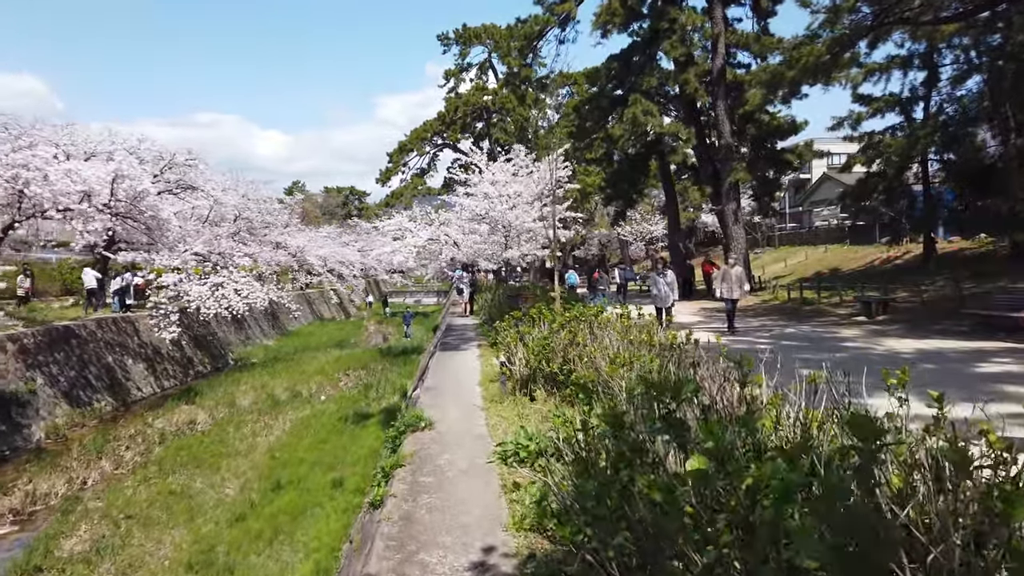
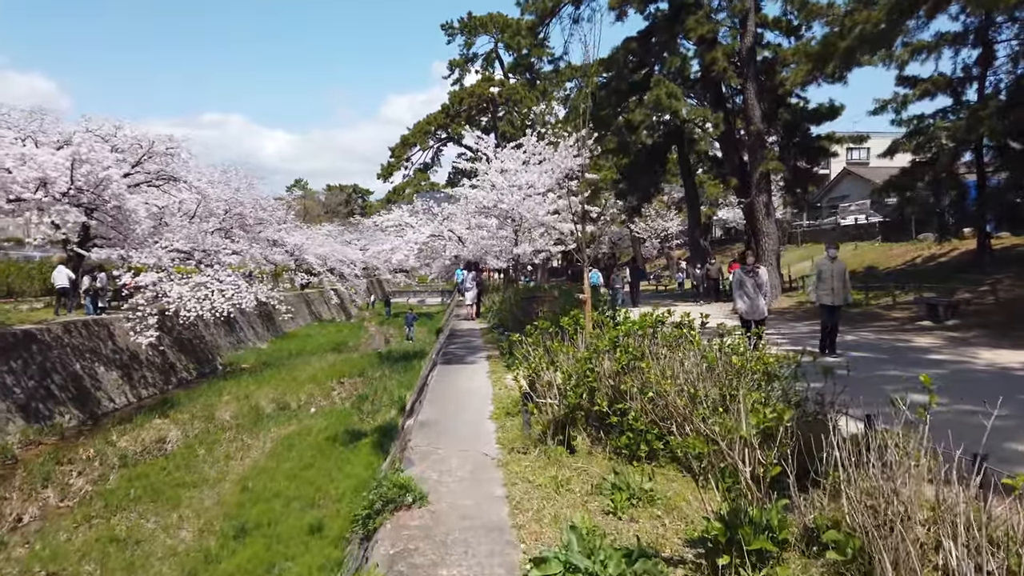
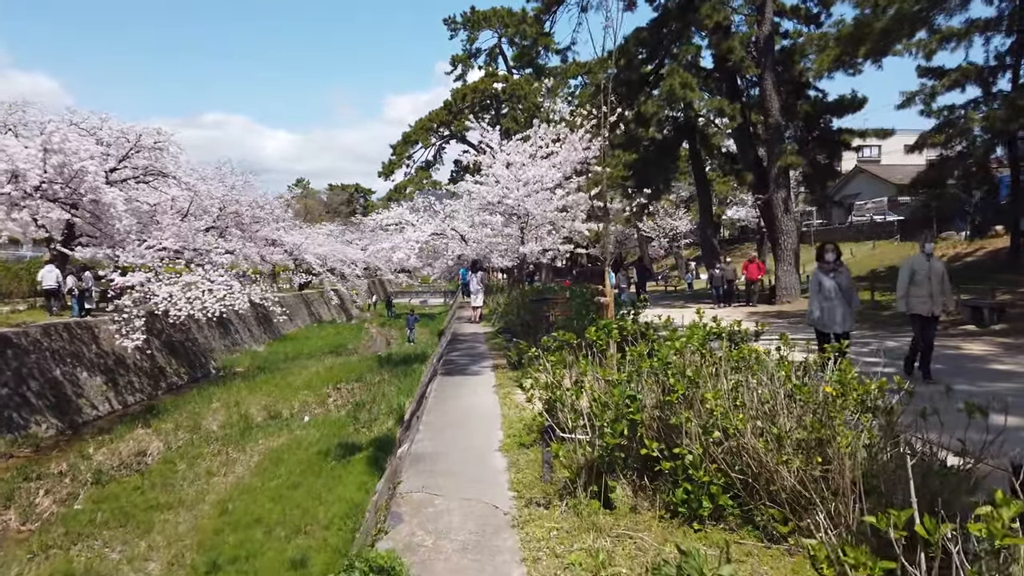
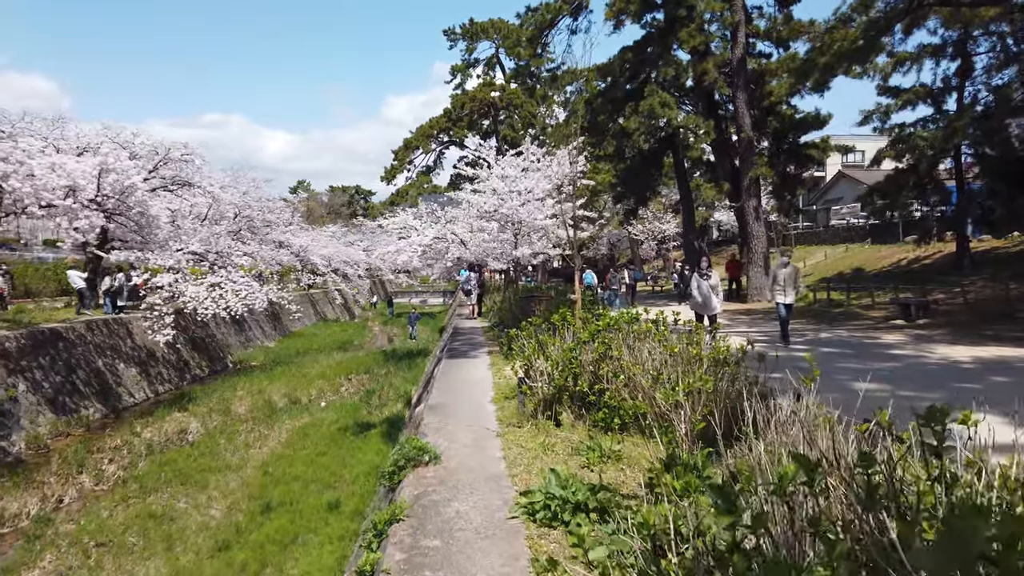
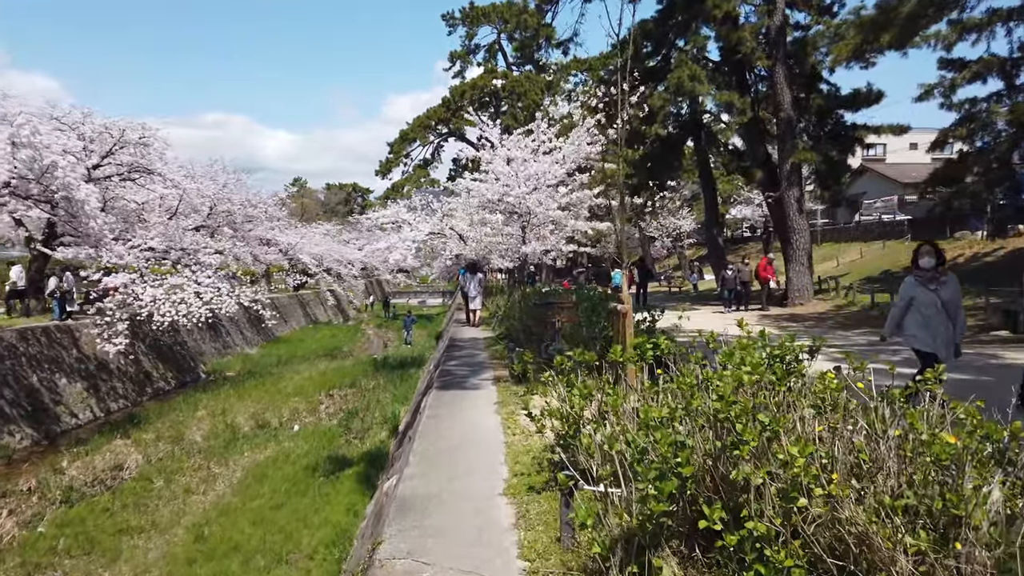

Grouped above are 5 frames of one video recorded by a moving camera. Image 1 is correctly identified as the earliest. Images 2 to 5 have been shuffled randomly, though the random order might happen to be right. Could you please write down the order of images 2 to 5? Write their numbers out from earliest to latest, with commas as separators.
4, 2, 3, 5
